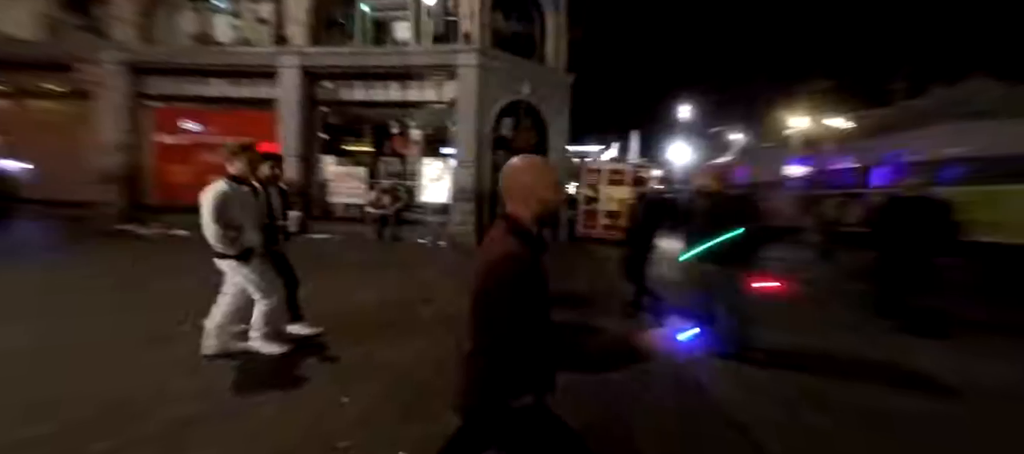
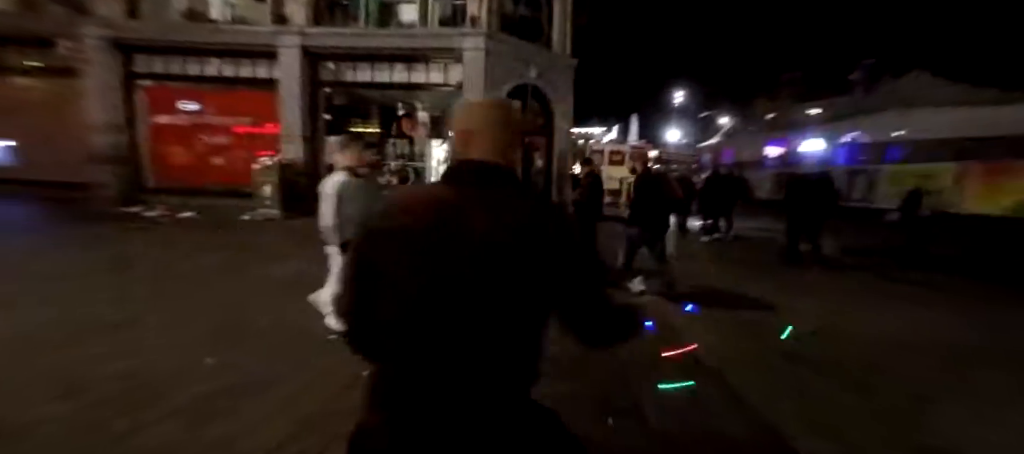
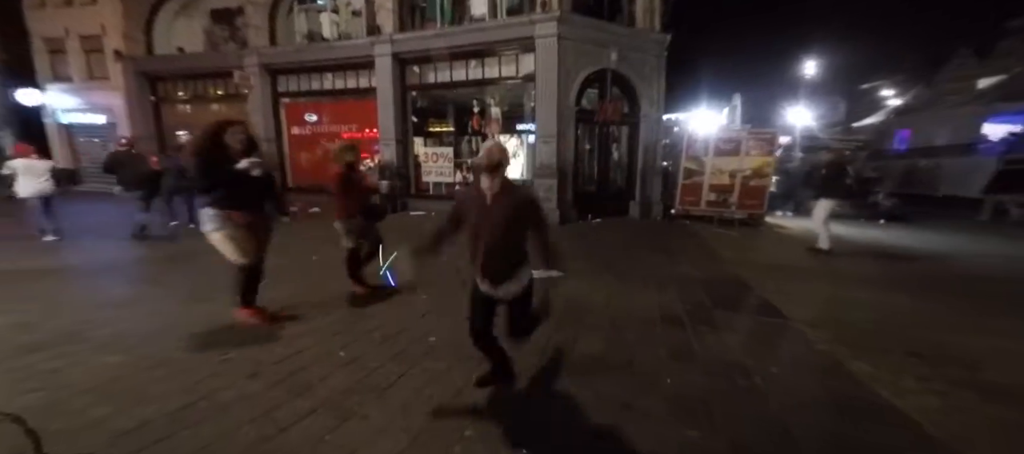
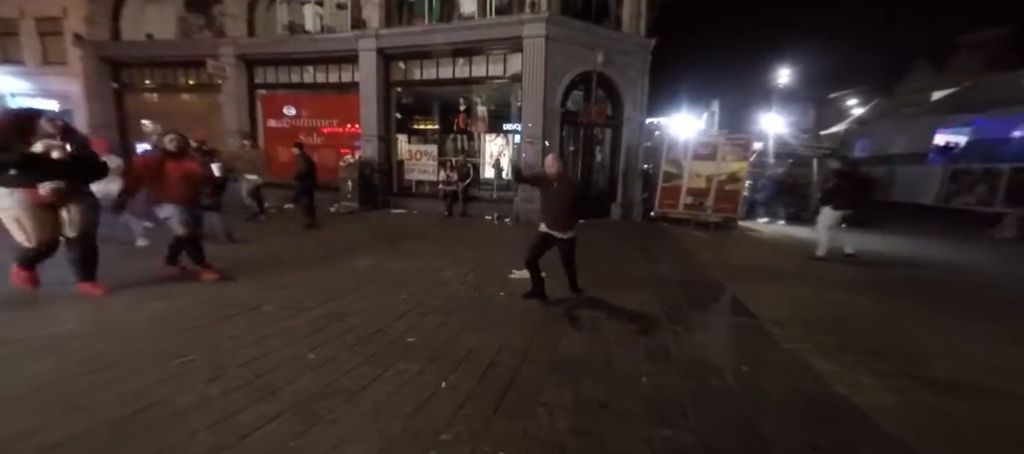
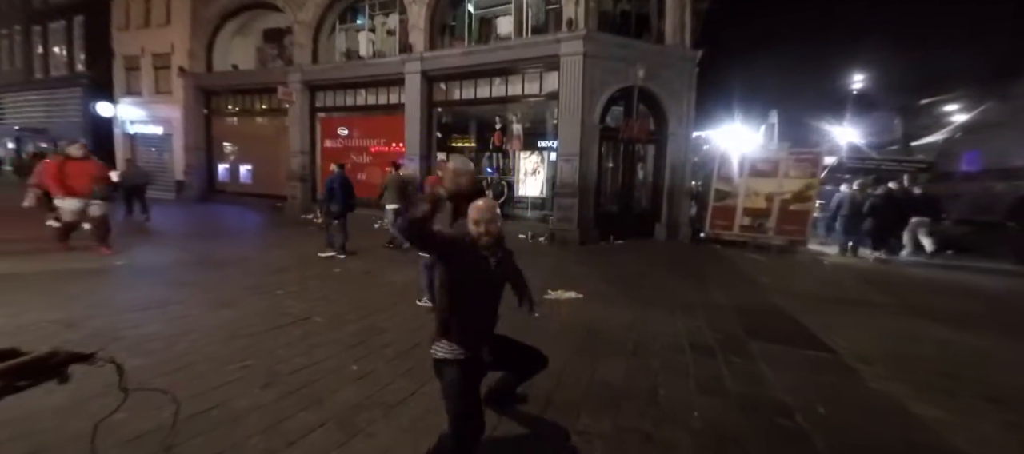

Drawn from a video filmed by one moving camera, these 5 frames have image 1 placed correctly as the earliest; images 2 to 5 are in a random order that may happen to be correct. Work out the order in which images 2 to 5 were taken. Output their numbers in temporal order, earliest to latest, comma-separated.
2, 5, 4, 3
